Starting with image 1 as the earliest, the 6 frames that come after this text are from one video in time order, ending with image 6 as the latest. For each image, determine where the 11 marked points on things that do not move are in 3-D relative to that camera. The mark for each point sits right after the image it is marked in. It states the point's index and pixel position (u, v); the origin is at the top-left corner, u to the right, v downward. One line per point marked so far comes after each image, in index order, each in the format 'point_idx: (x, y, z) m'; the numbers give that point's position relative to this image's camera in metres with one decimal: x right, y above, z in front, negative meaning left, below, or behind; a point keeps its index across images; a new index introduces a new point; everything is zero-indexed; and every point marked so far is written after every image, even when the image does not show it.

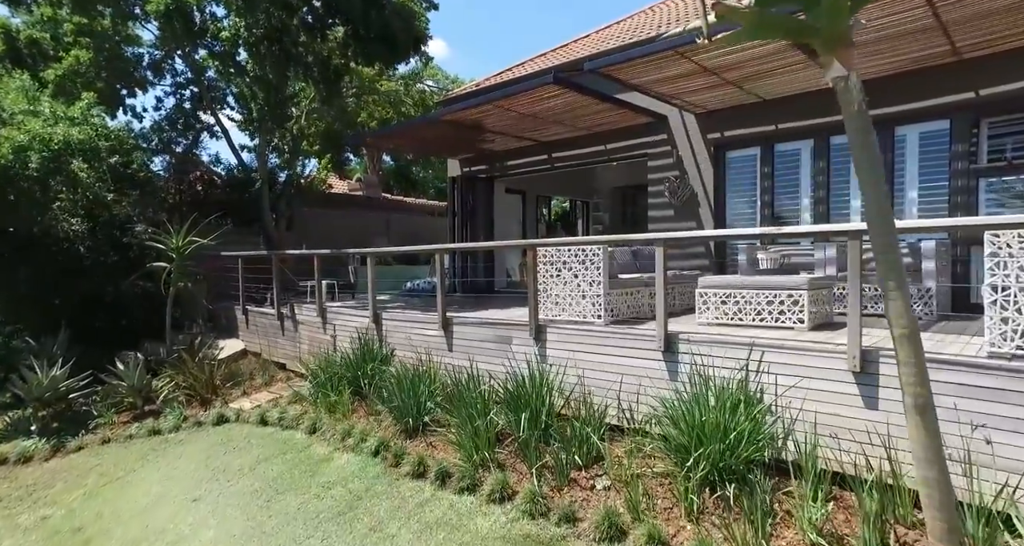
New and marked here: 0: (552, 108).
0: (+0.4, +1.8, +7.2) m
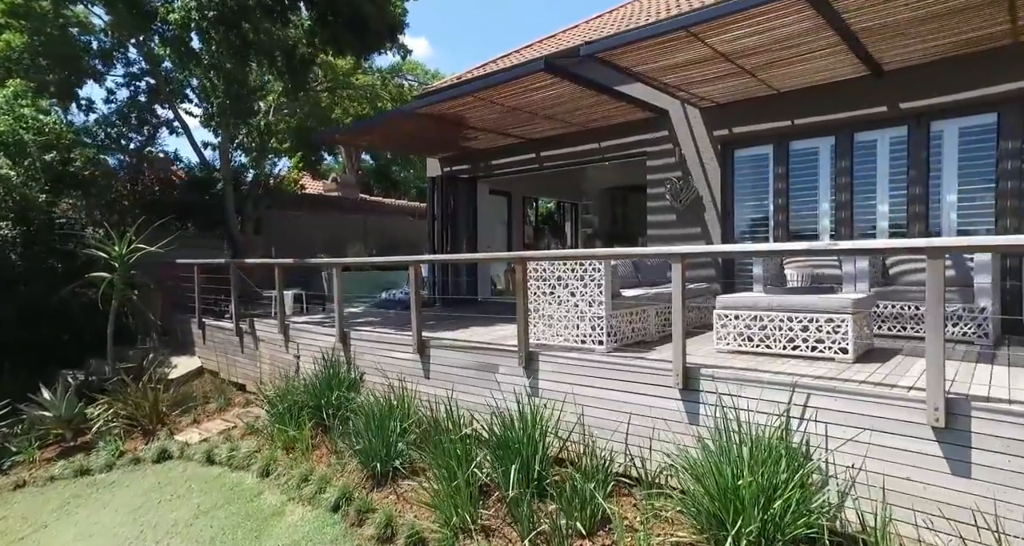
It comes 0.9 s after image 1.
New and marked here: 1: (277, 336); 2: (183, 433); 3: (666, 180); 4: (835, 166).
0: (+0.3, +1.7, +6.5) m
1: (-2.7, -0.8, +7.5) m
2: (-3.2, -1.5, +6.2) m
3: (+1.6, +1.0, +6.9) m
4: (+2.9, +1.0, +5.8) m
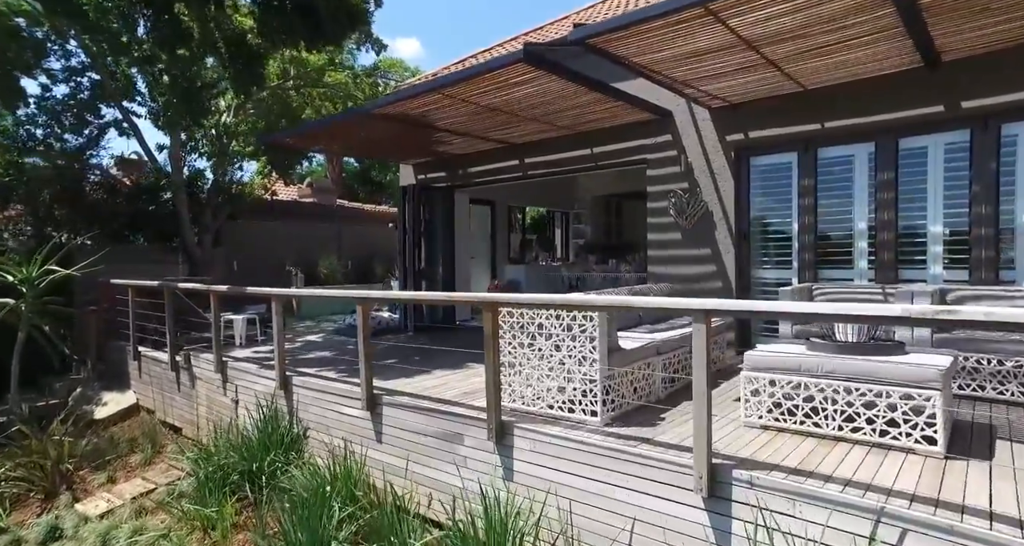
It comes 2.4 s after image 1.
0: (+0.1, +1.5, +5.4) m
1: (-2.9, -1.0, +6.4) m
2: (-3.4, -1.8, +5.1) m
3: (+1.4, +0.7, +5.9) m
4: (+2.7, +0.7, +4.8) m
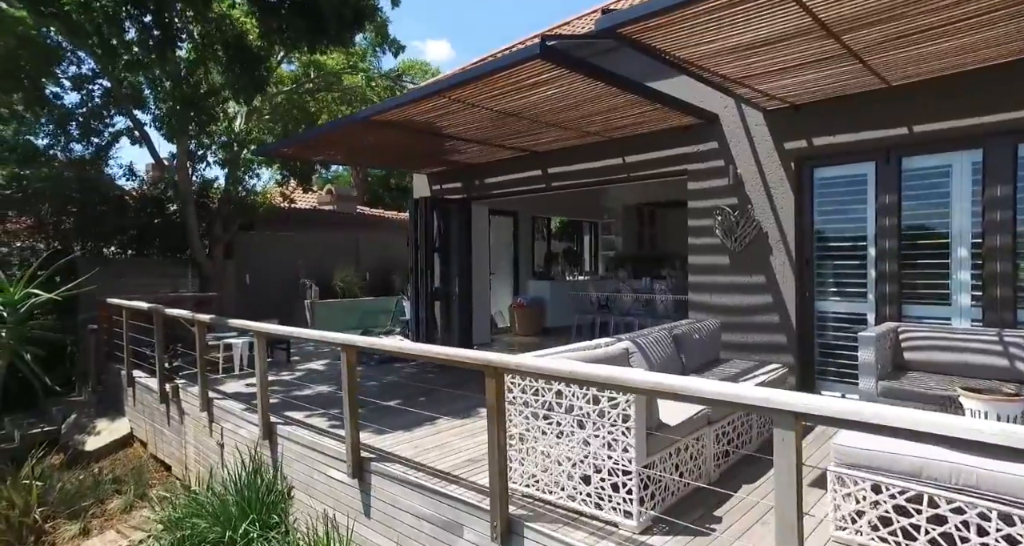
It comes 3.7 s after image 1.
0: (+0.2, +1.2, +4.7) m
1: (-2.7, -1.3, +5.8) m
2: (-3.2, -2.0, +4.5) m
3: (+1.6, +0.5, +5.0) m
4: (+2.8, +0.5, +3.9) m
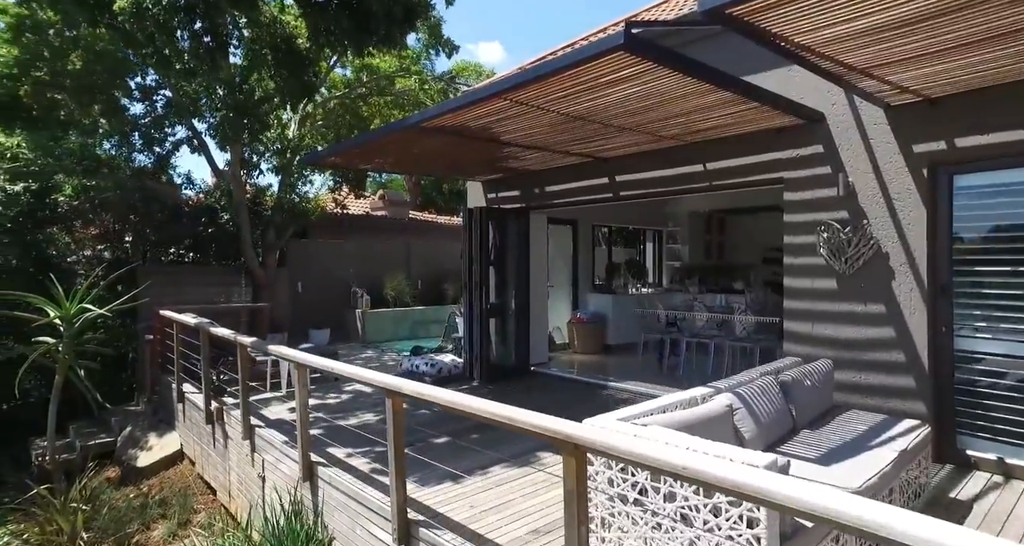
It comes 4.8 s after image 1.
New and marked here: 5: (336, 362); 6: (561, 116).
0: (+0.6, +1.1, +4.1) m
1: (-2.2, -1.4, +5.4) m
2: (-2.8, -2.2, +4.2) m
3: (+2.0, +0.3, +4.3) m
4: (+3.2, +0.3, +3.1) m
5: (-1.0, -0.5, +3.7) m
6: (+0.3, +1.1, +4.4) m
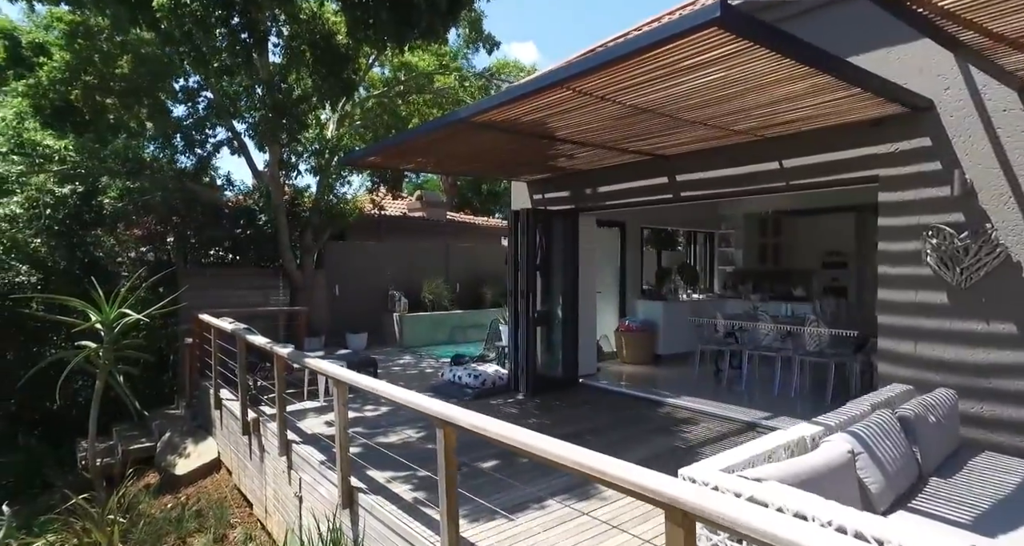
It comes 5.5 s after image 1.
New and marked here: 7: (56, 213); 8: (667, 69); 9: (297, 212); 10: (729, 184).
0: (+1.0, +1.0, +3.6) m
1: (-1.8, -1.5, +5.1) m
2: (-2.5, -2.2, +3.9) m
3: (+2.4, +0.3, +3.8) m
4: (+3.5, +0.2, +2.5) m
5: (-0.7, -0.6, +3.3) m
6: (+0.7, +1.0, +3.9) m
7: (-5.7, +0.8, +8.2) m
8: (+0.8, +1.0, +3.2) m
9: (-3.5, +1.0, +10.5) m
10: (+1.7, +0.7, +5.1) m
